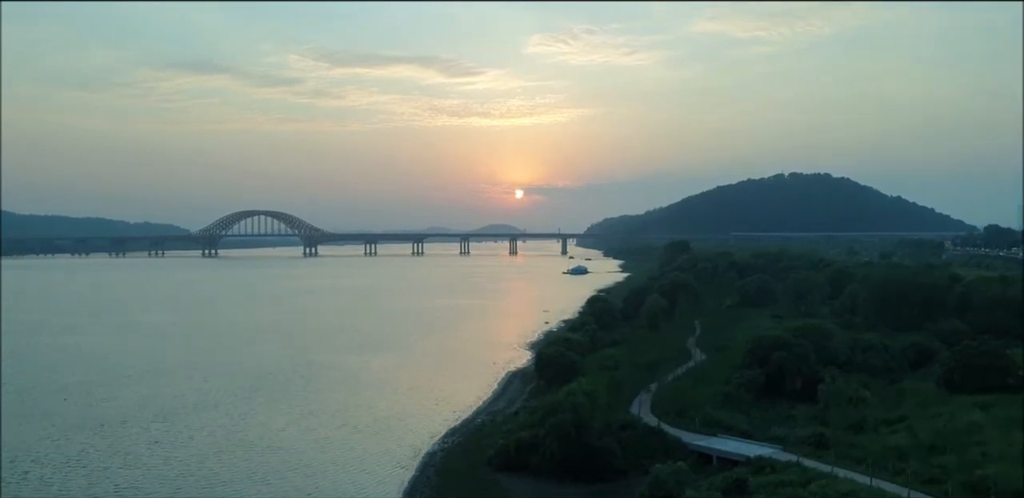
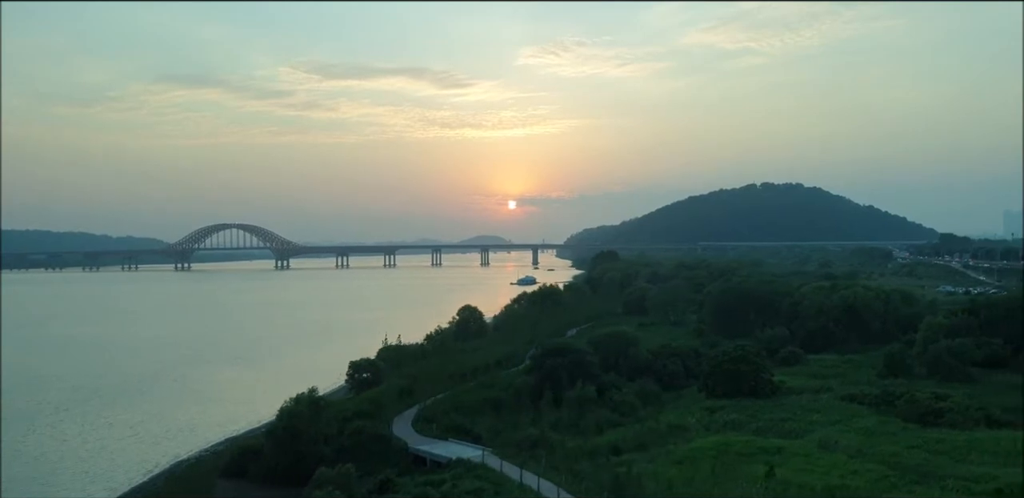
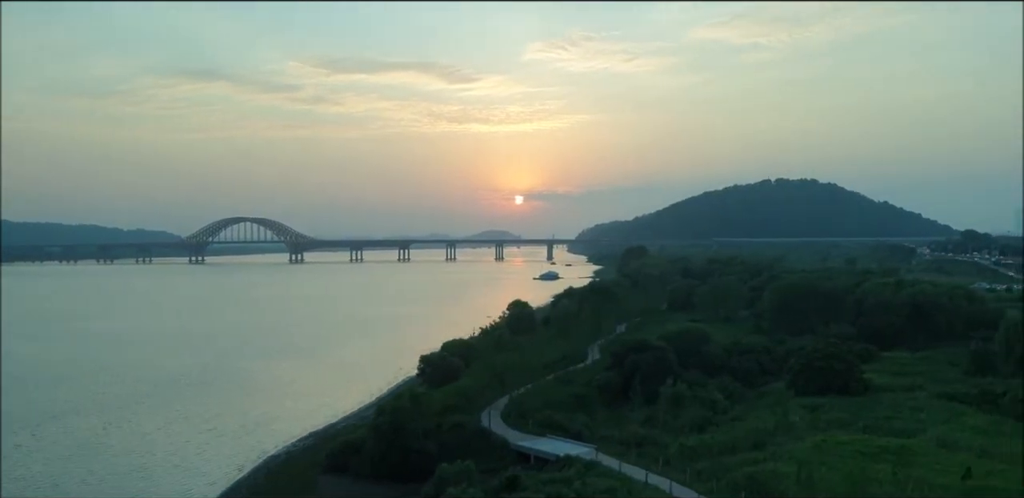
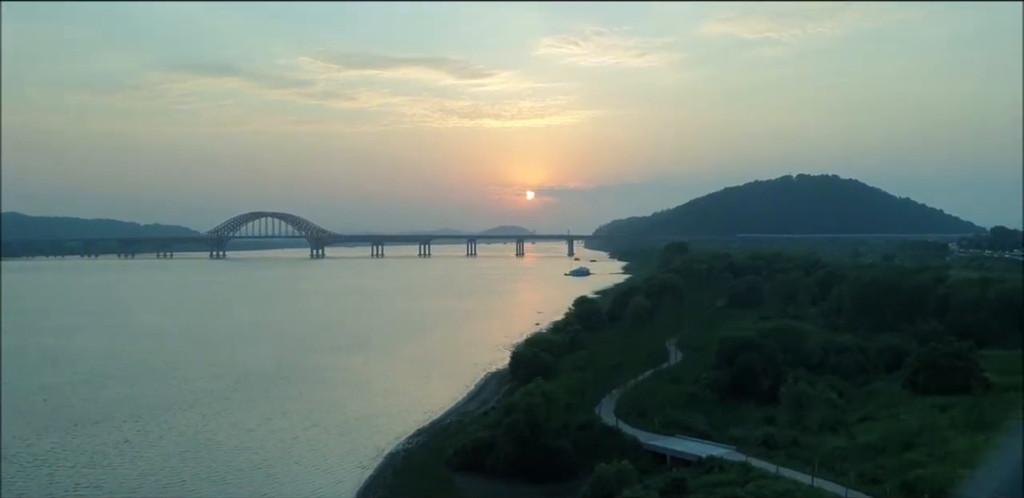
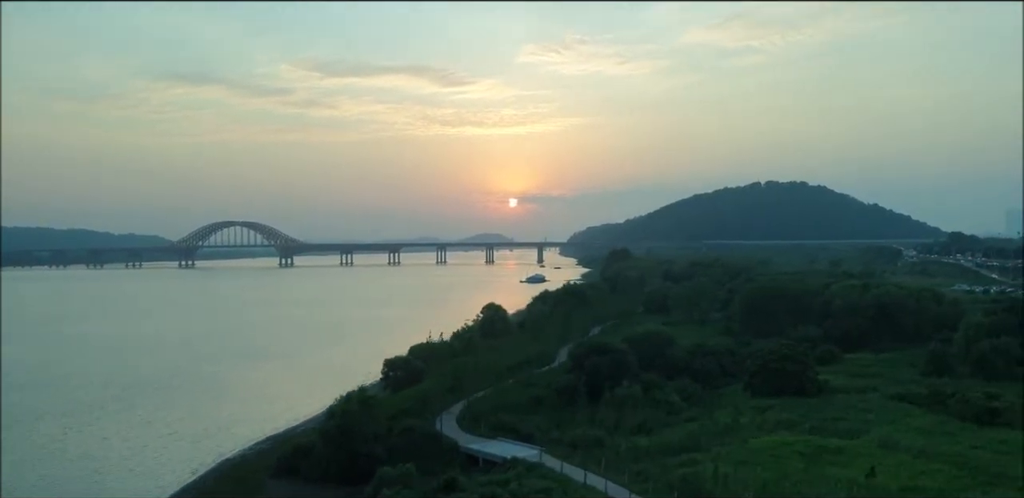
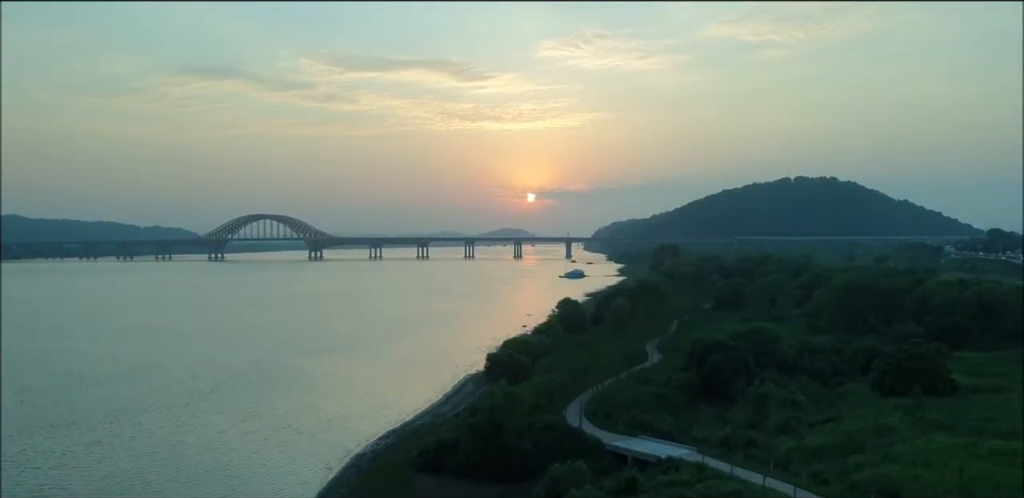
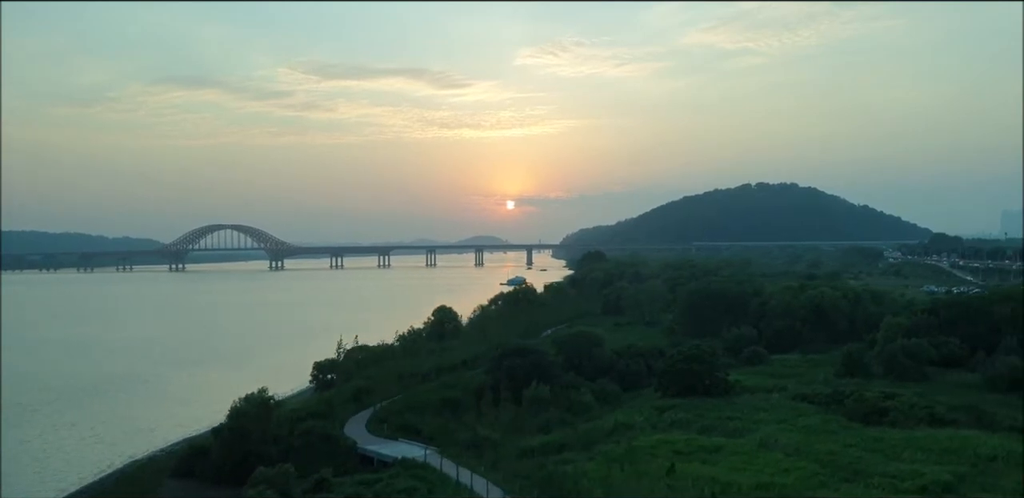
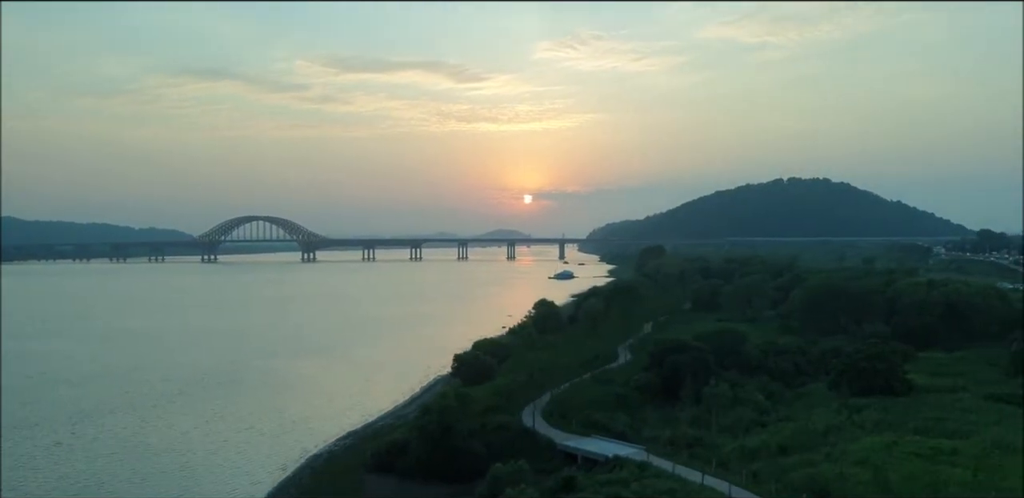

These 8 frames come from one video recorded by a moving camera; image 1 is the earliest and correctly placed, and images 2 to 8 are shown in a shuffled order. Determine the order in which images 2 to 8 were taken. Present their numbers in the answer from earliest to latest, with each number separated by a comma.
4, 6, 8, 3, 5, 2, 7
